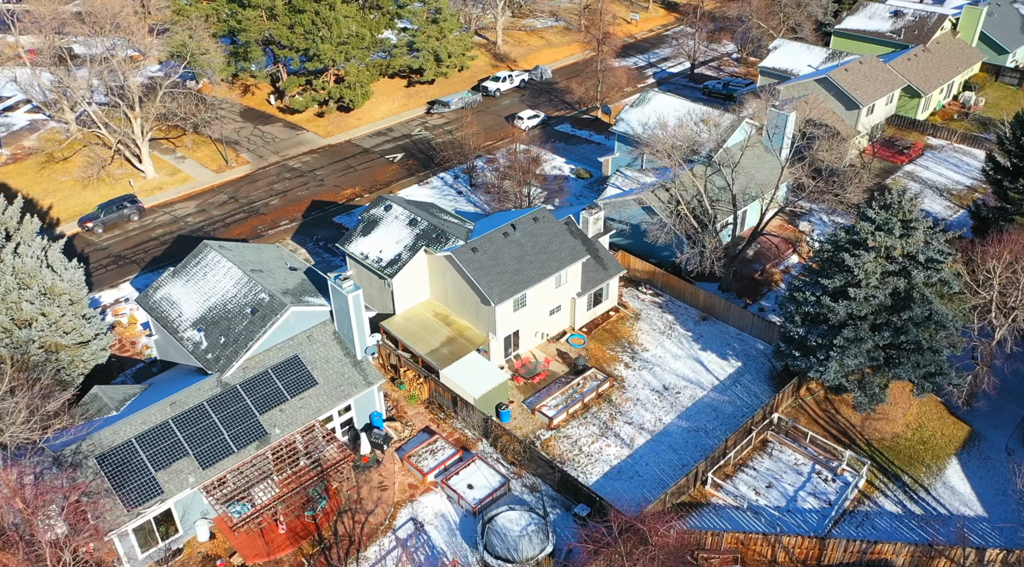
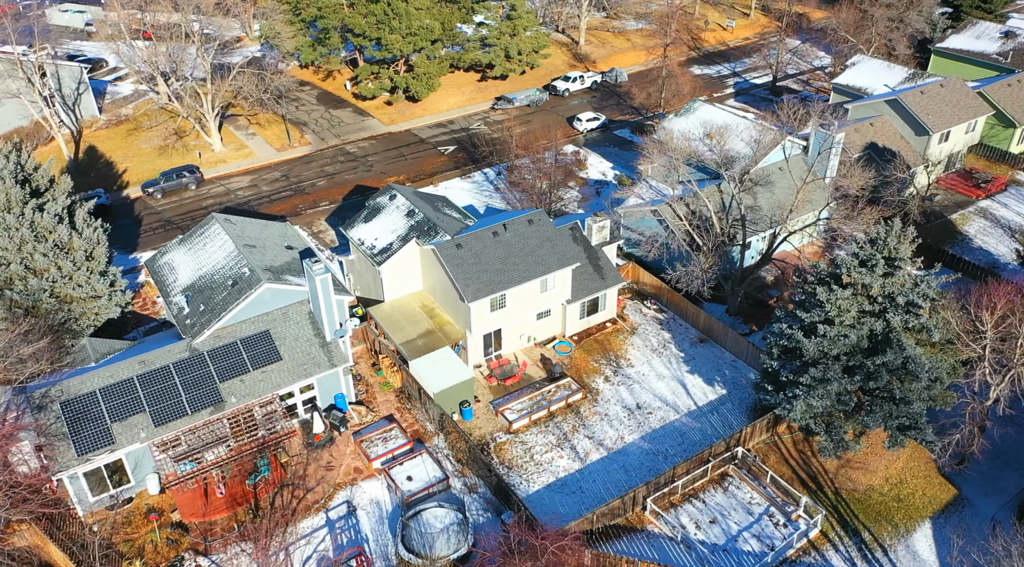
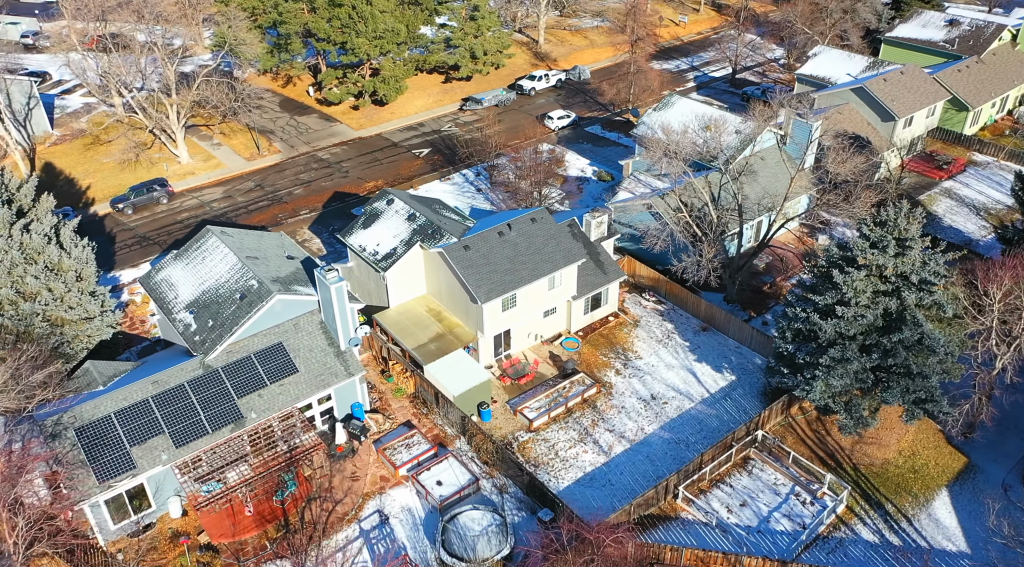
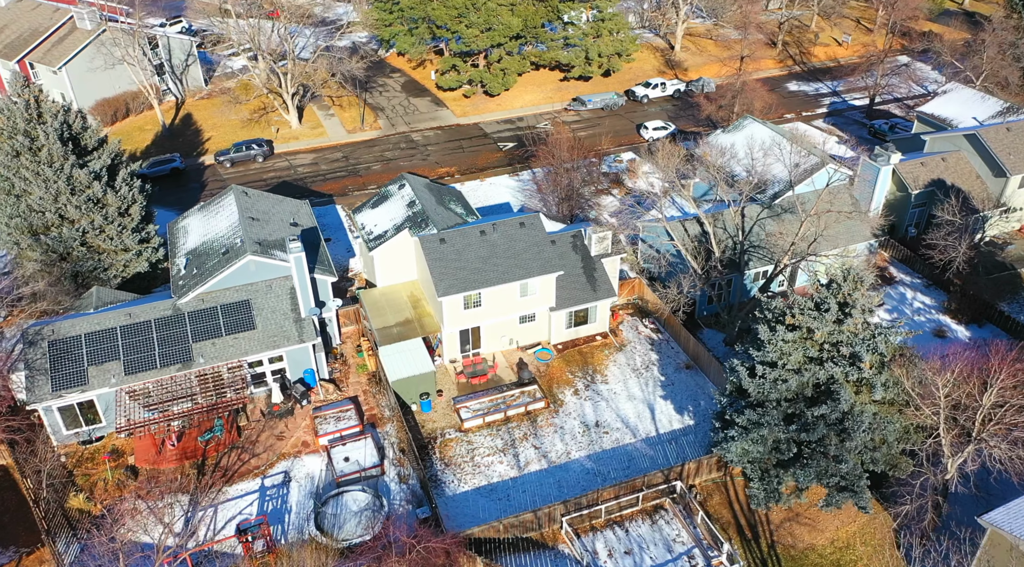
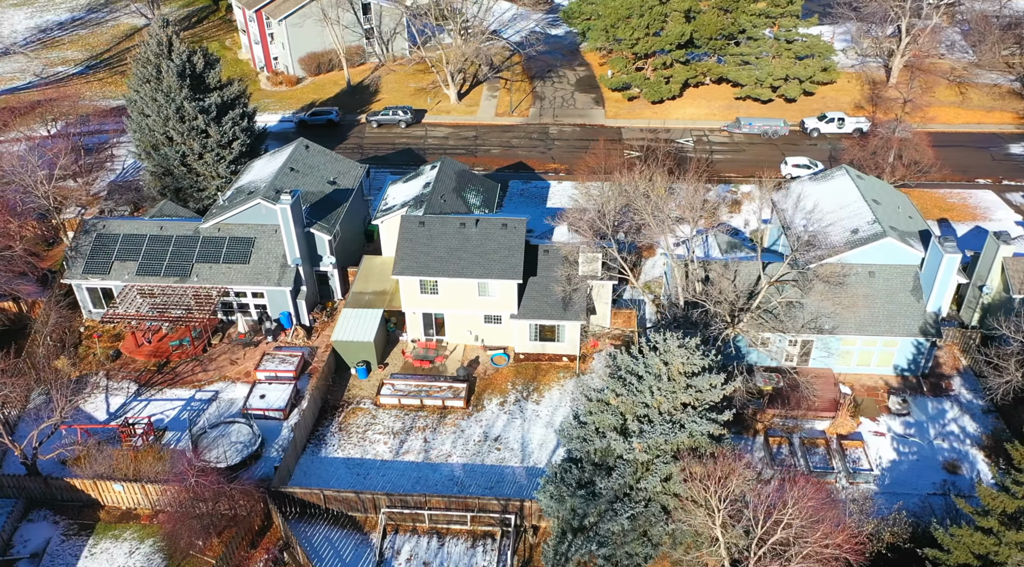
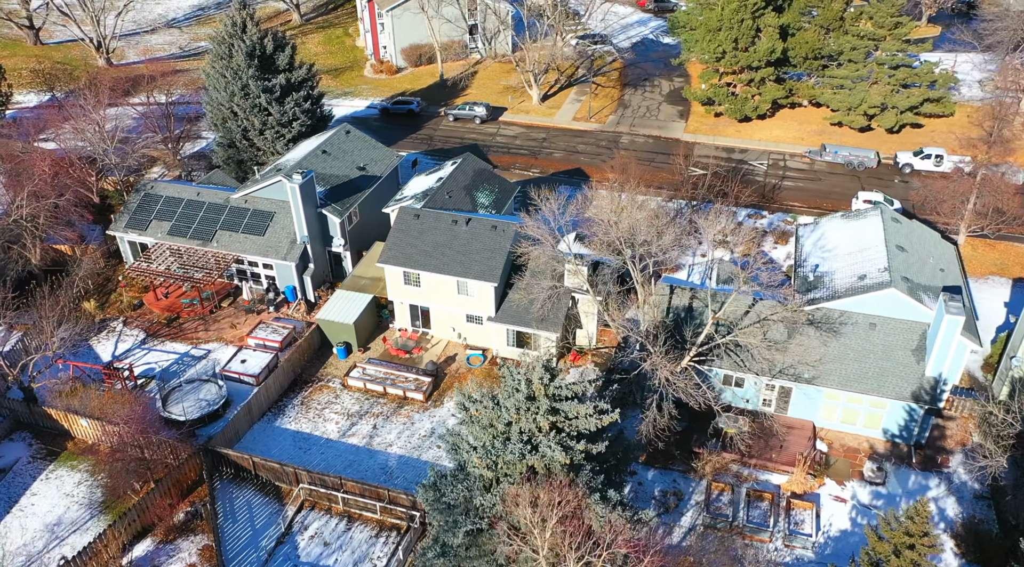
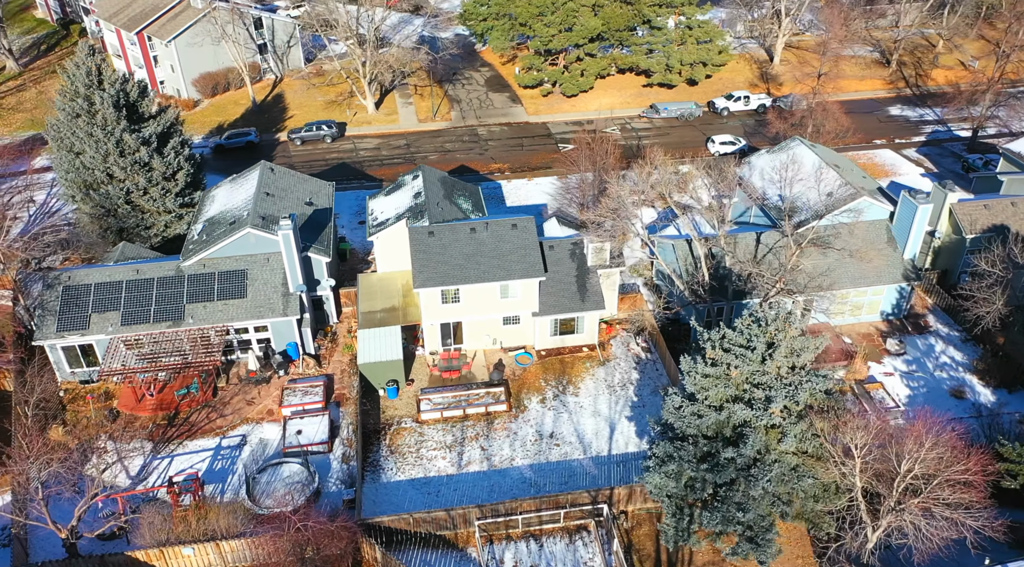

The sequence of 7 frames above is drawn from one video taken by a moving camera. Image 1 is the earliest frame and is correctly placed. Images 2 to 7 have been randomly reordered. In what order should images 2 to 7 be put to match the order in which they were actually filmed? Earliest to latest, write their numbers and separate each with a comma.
3, 2, 4, 7, 5, 6
